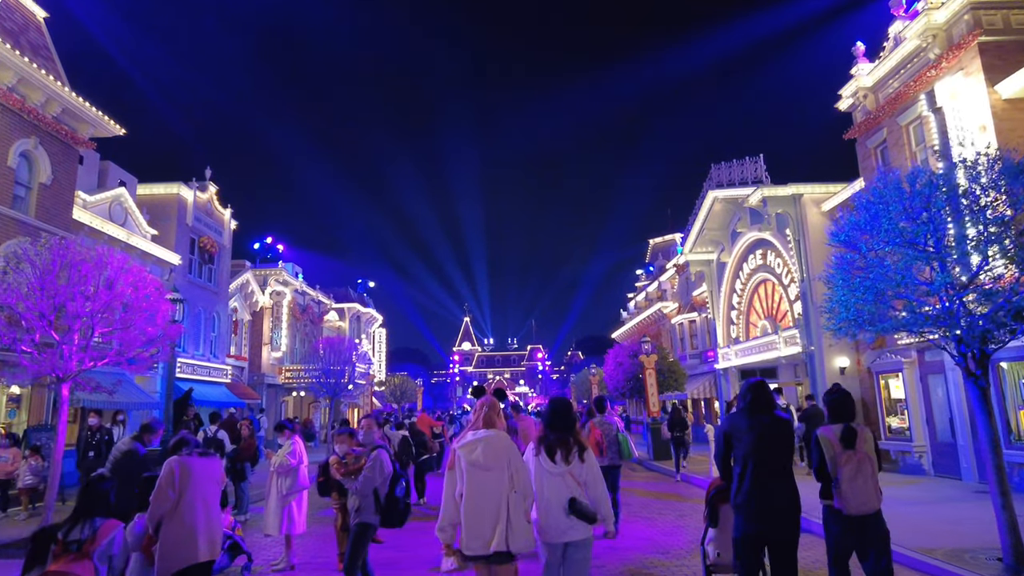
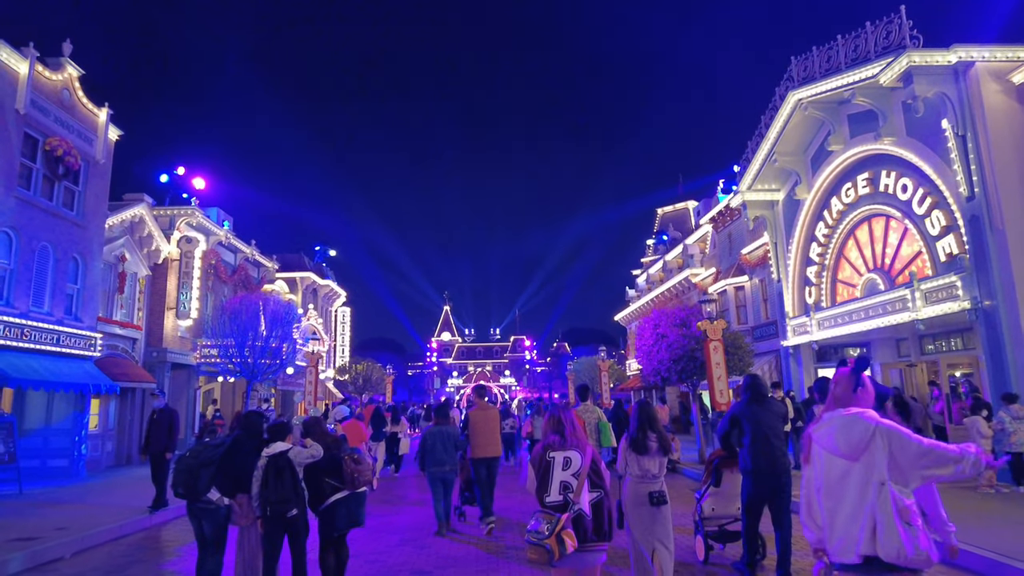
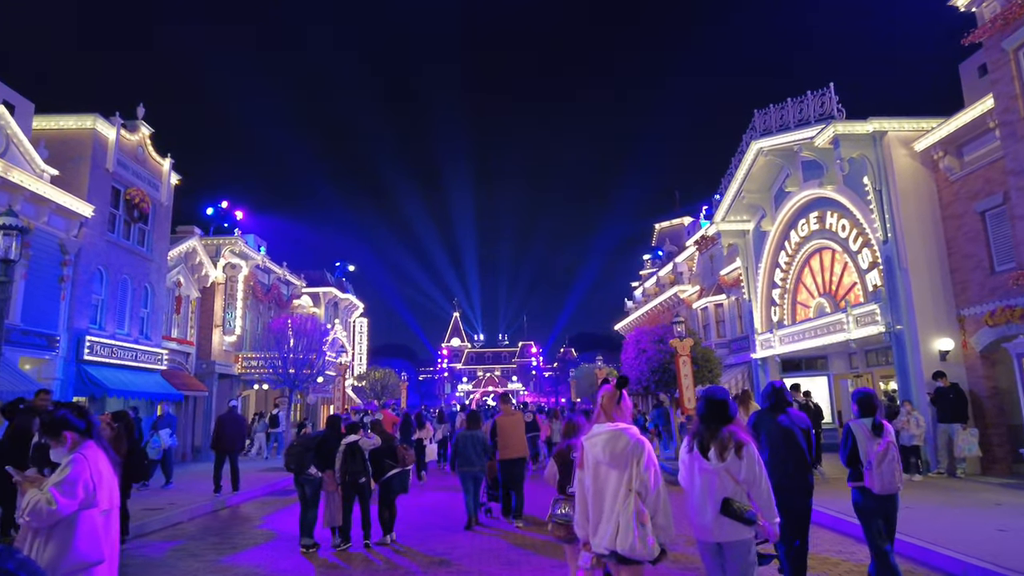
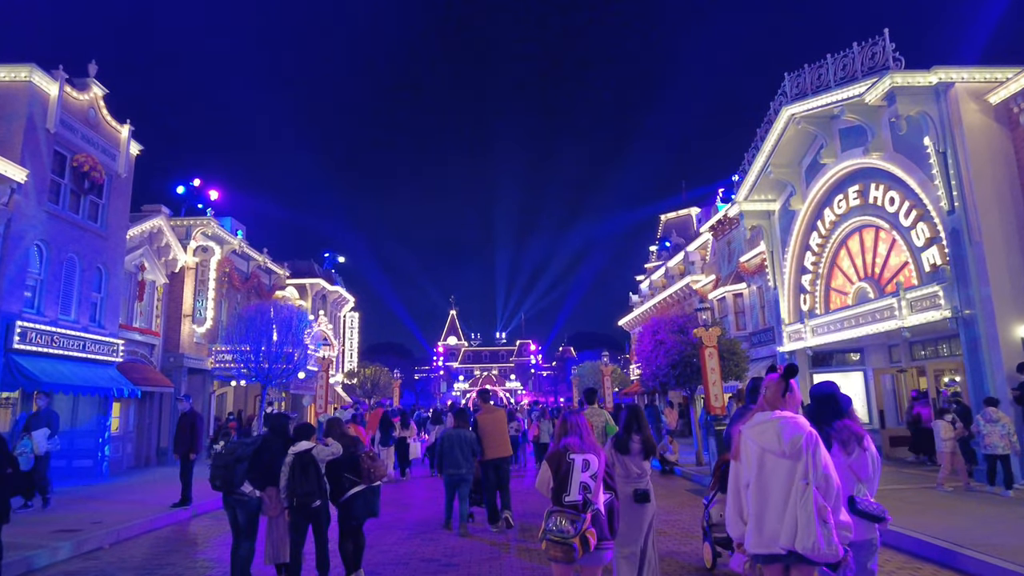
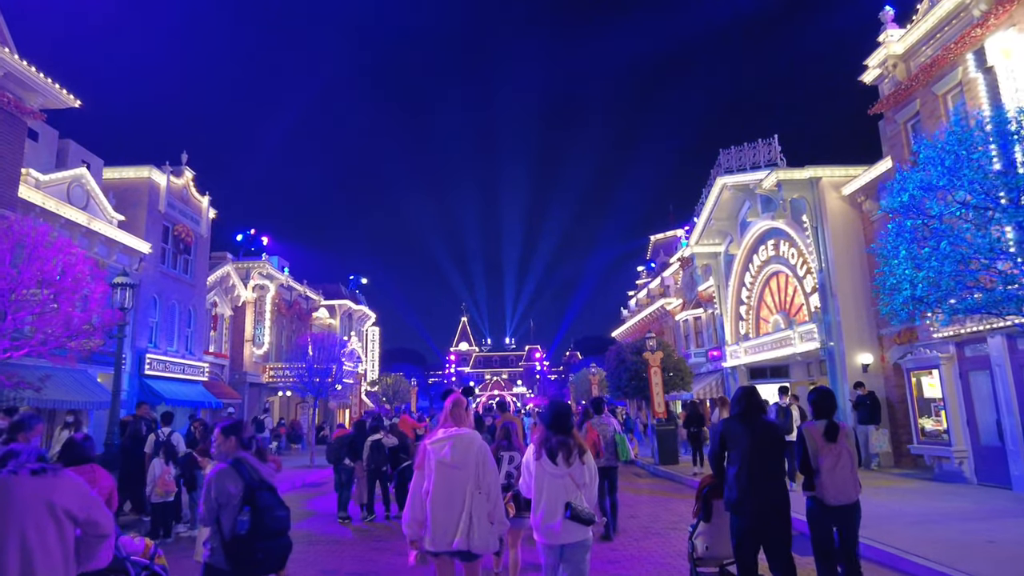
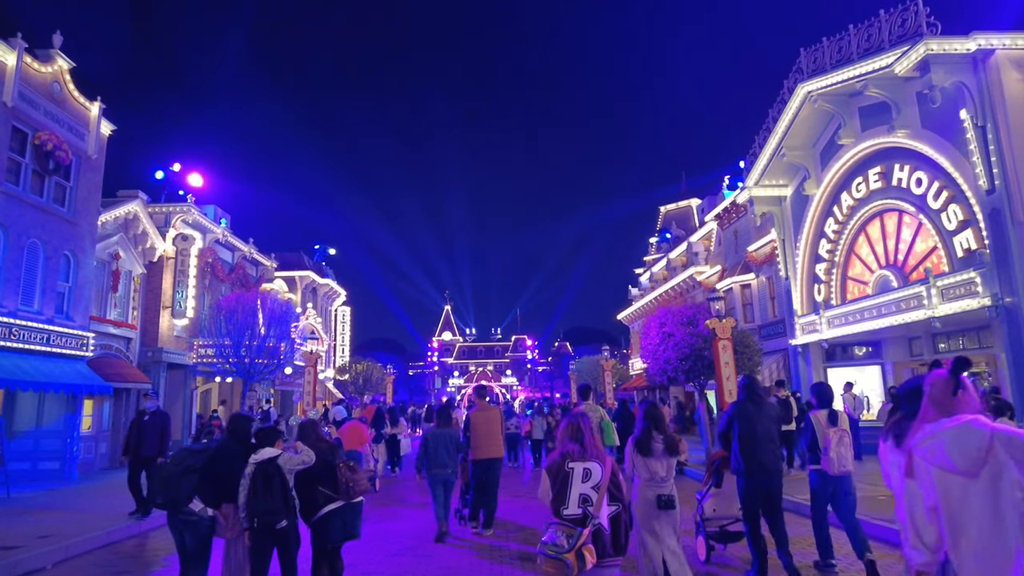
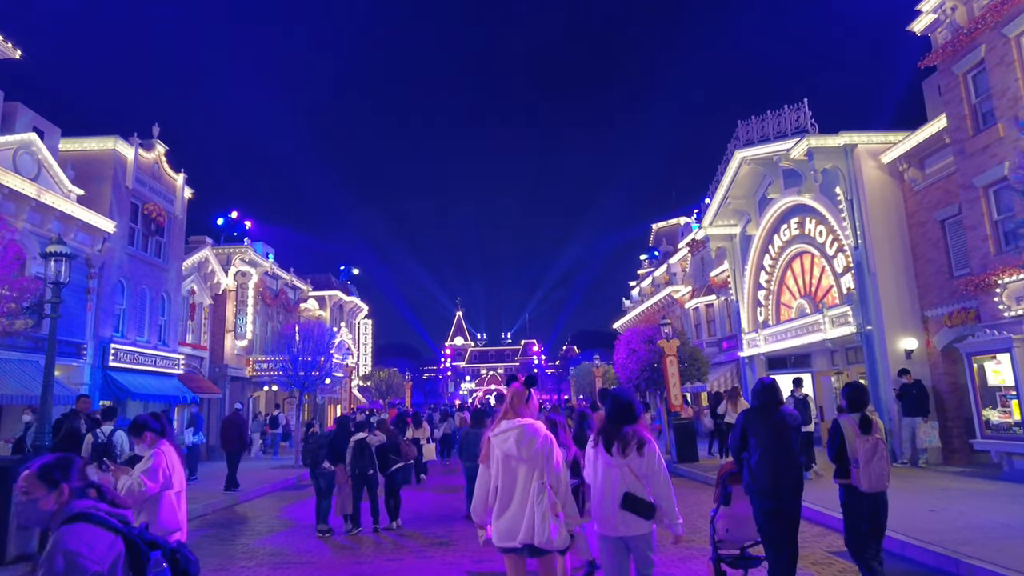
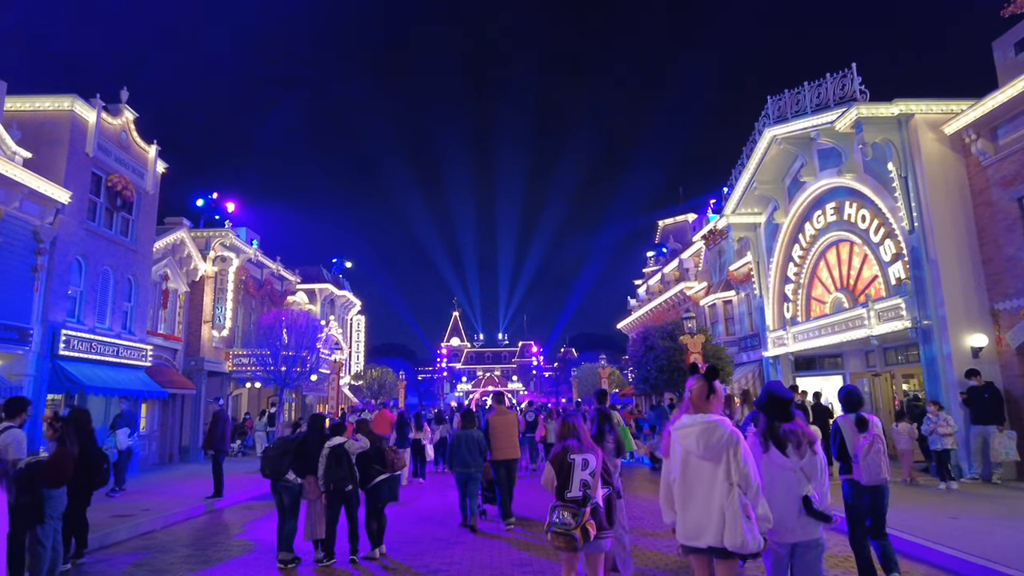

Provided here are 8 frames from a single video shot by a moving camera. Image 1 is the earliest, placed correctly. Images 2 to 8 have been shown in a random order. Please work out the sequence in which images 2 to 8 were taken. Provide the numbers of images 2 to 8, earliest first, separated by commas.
5, 7, 3, 8, 4, 2, 6
